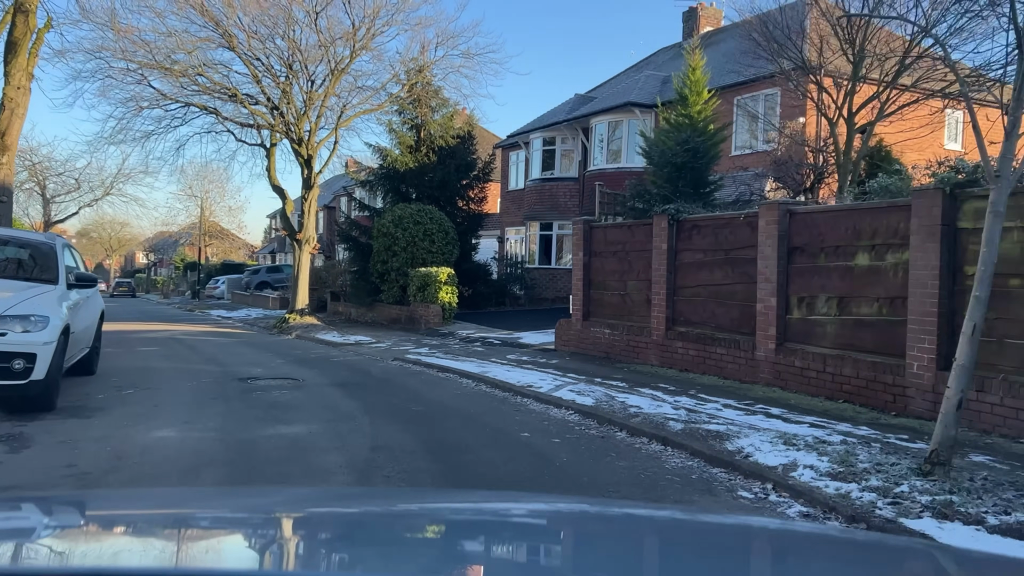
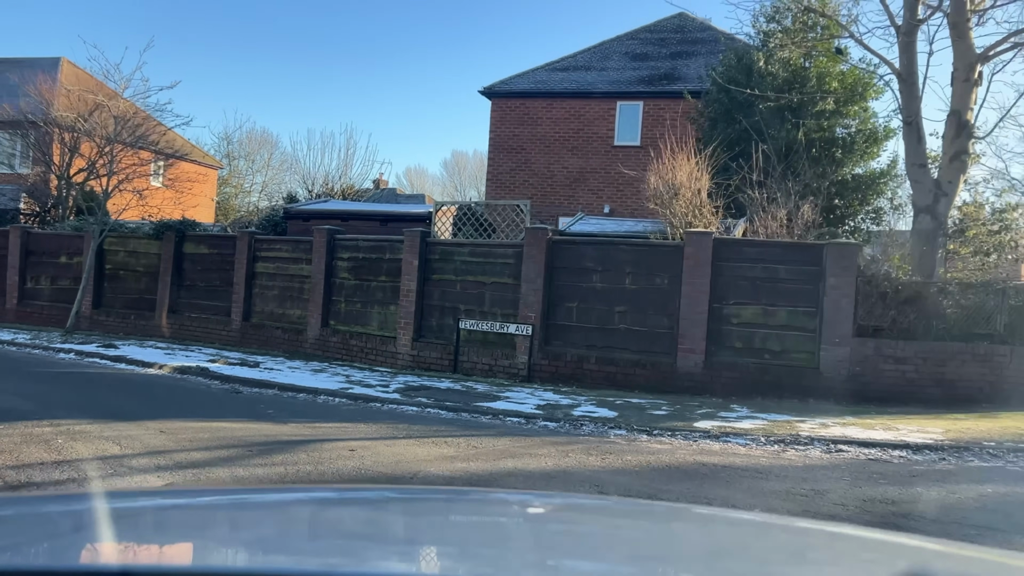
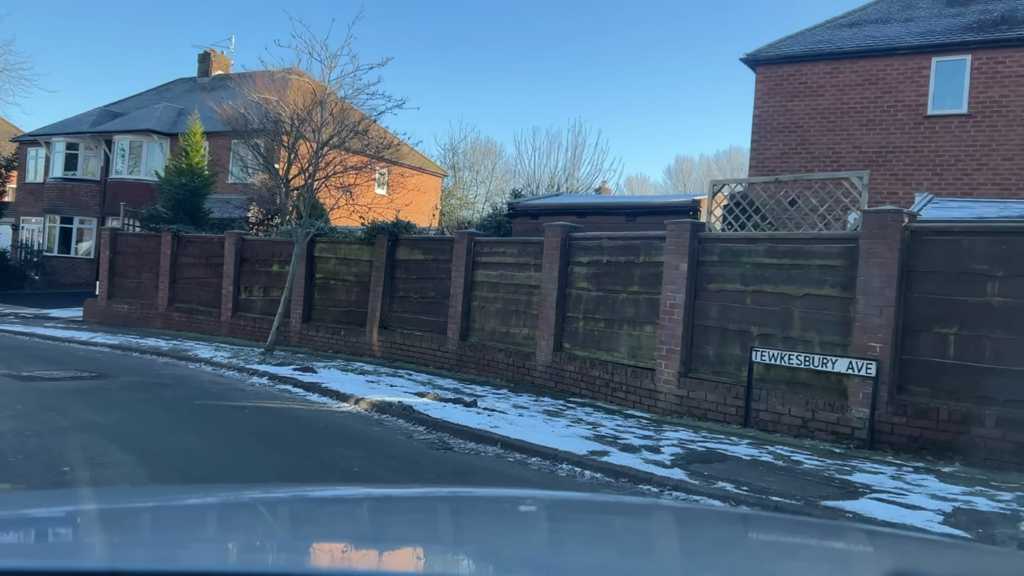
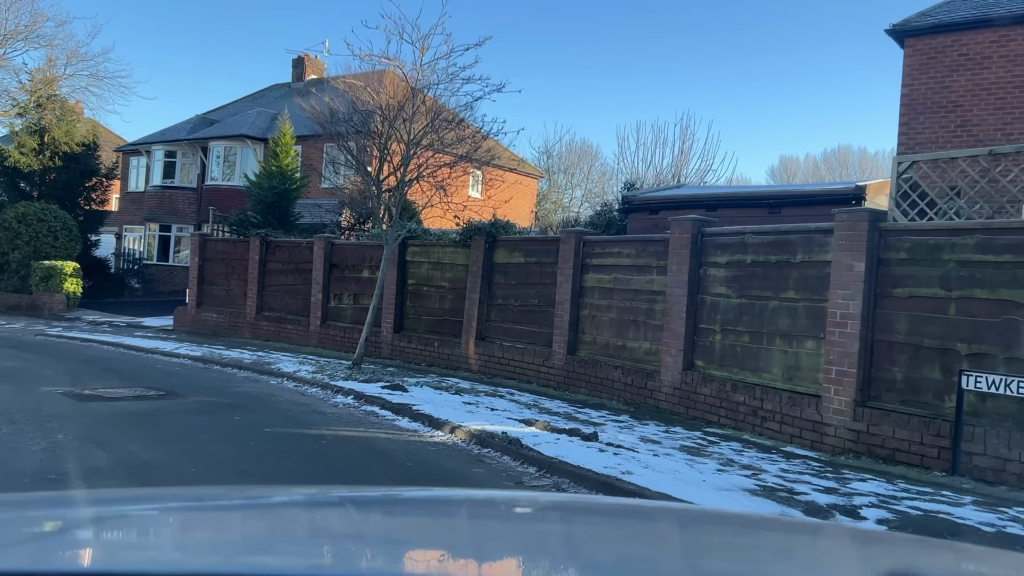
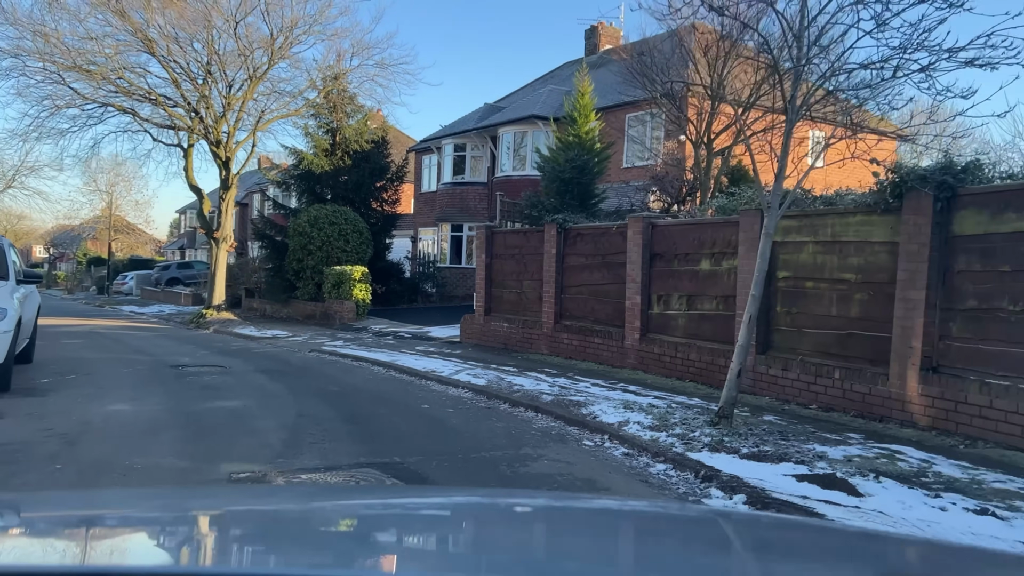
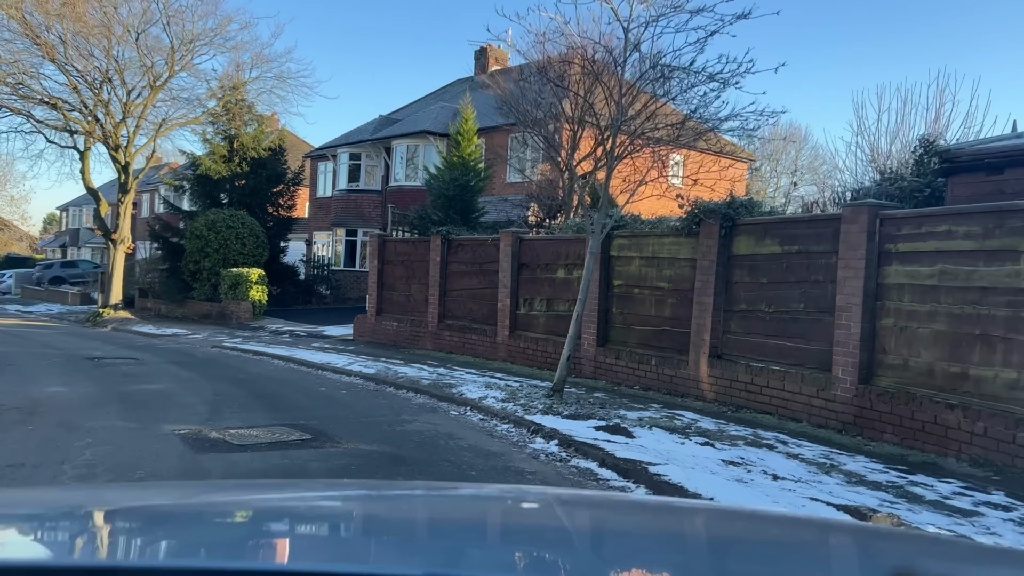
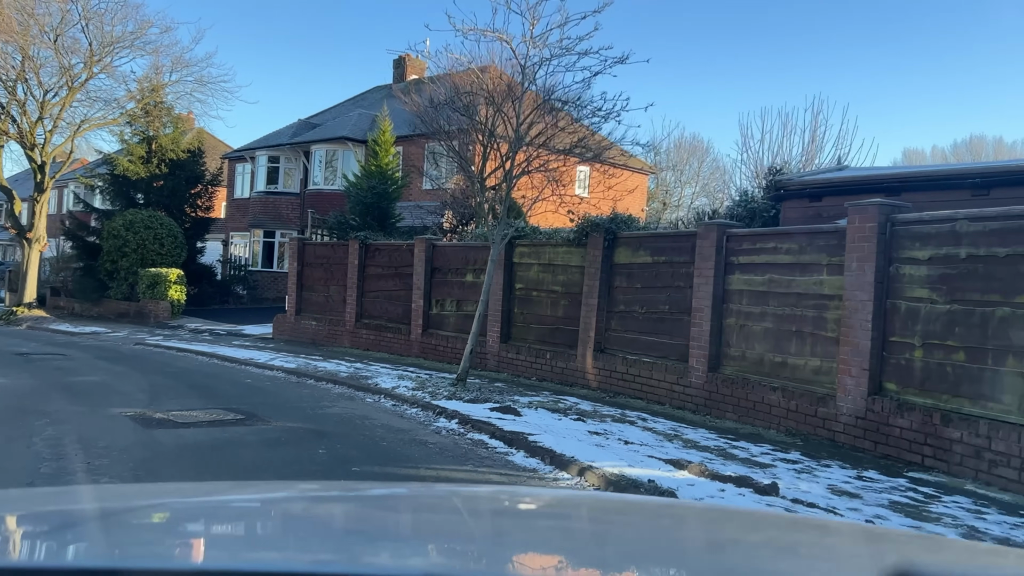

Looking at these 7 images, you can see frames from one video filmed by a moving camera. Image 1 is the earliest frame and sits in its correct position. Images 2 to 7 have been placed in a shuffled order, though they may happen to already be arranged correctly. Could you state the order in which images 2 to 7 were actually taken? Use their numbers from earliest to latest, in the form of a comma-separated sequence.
5, 6, 7, 4, 3, 2
